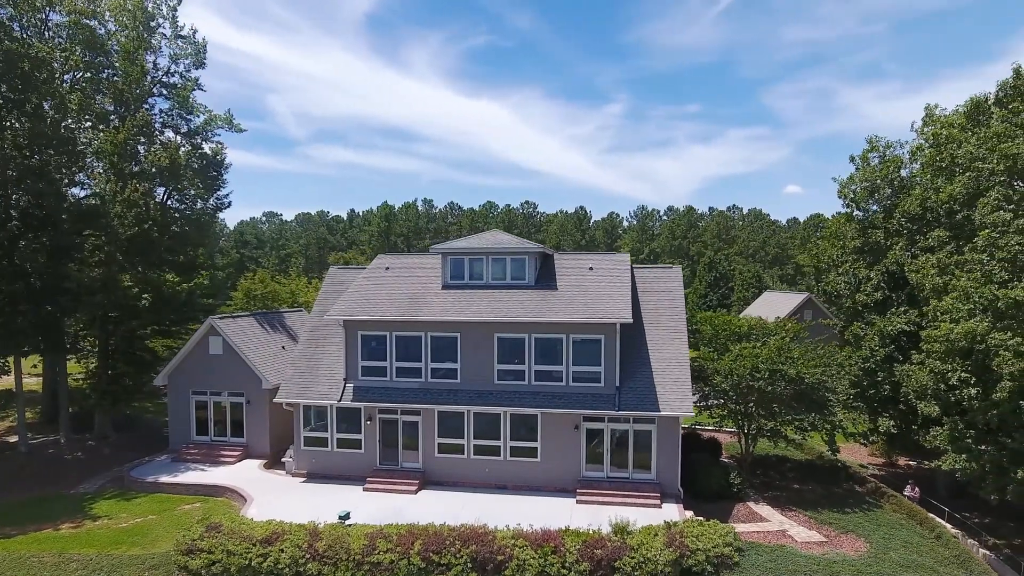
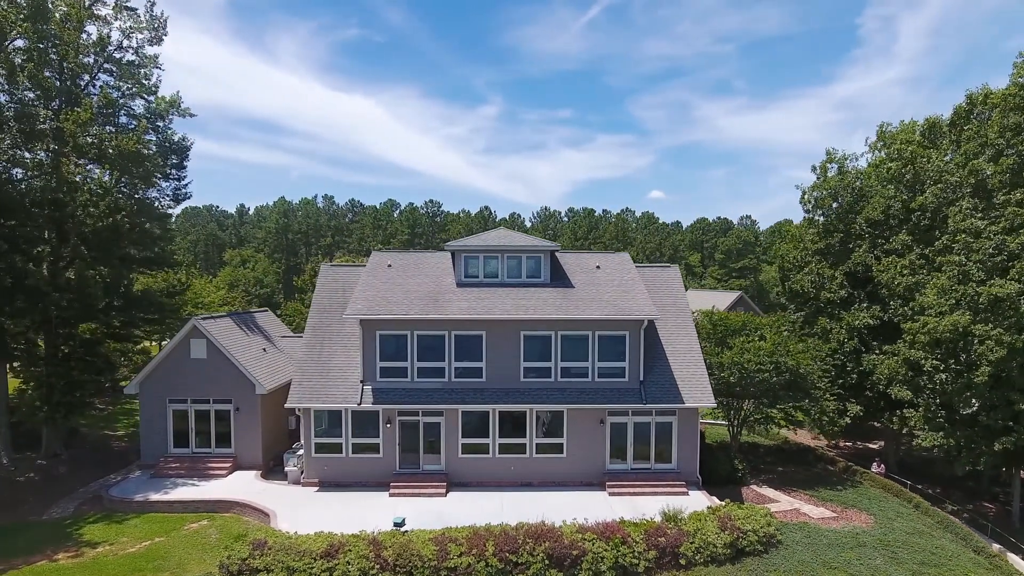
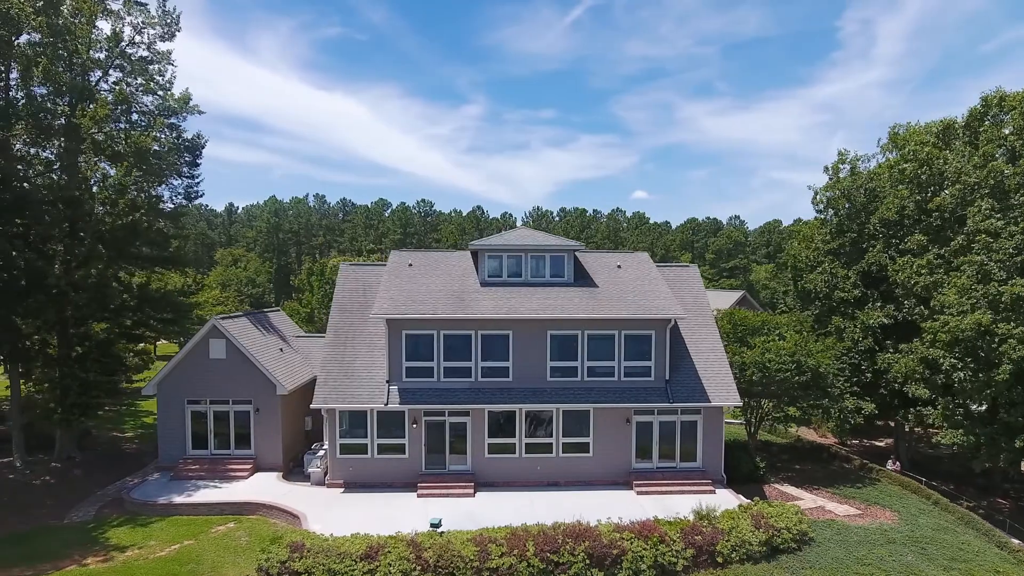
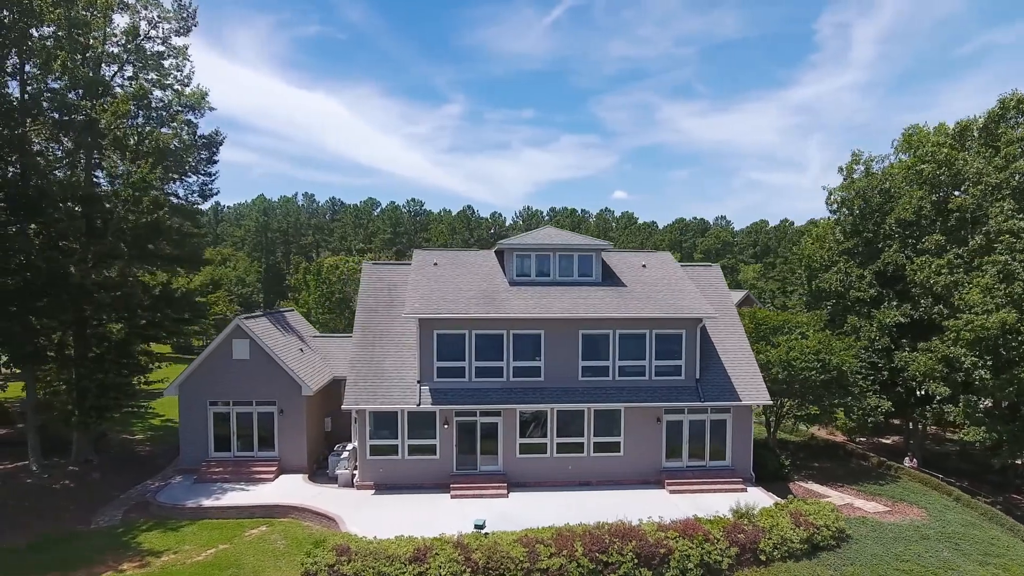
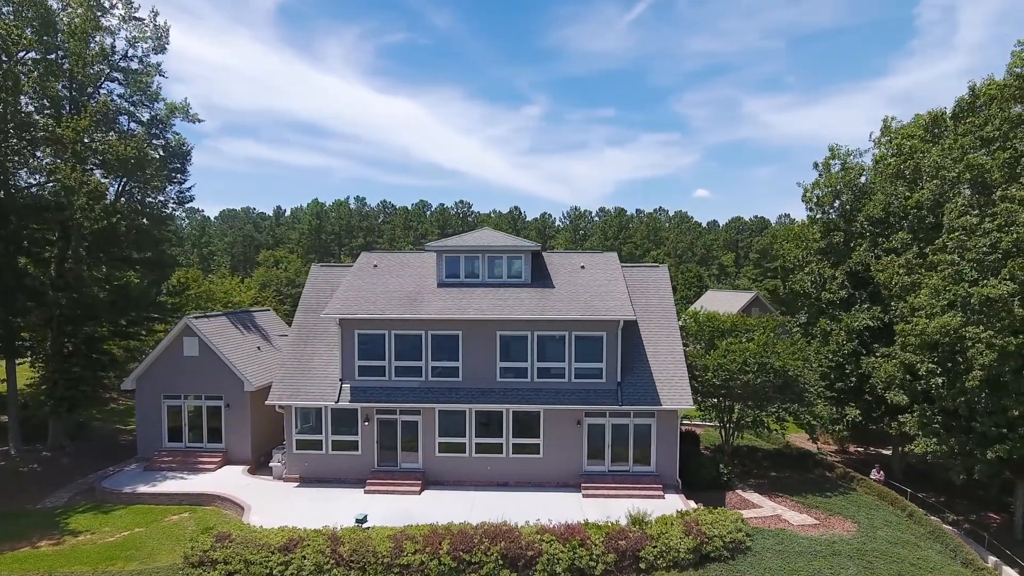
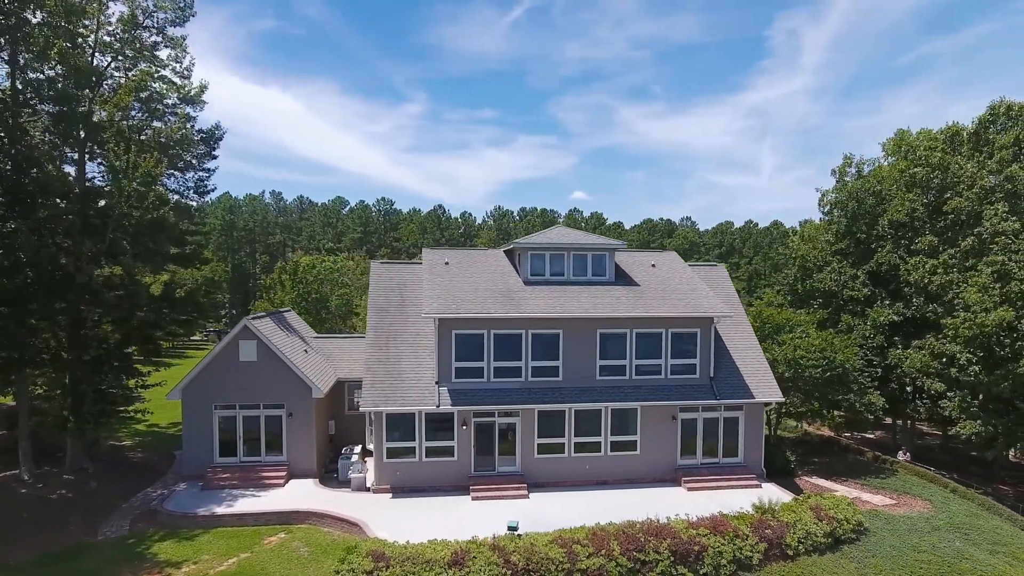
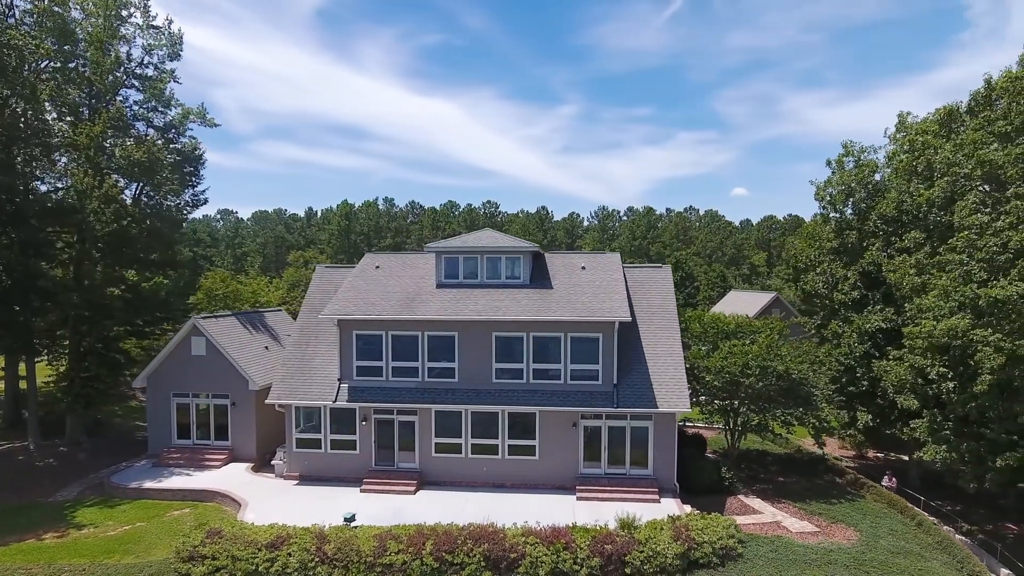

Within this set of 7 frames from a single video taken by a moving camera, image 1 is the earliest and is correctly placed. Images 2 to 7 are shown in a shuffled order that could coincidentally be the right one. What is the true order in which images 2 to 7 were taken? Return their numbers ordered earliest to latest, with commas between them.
7, 5, 2, 3, 4, 6
